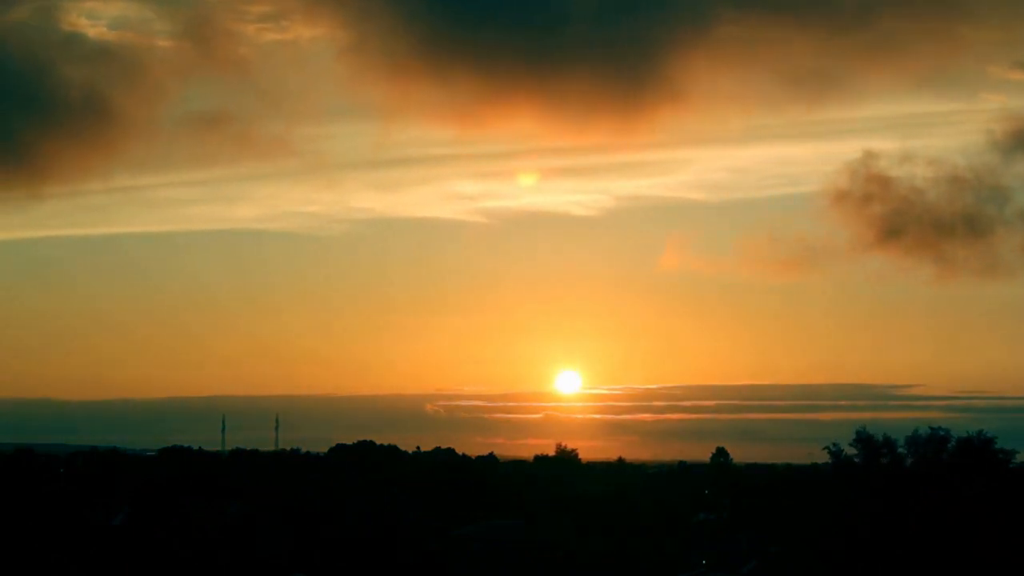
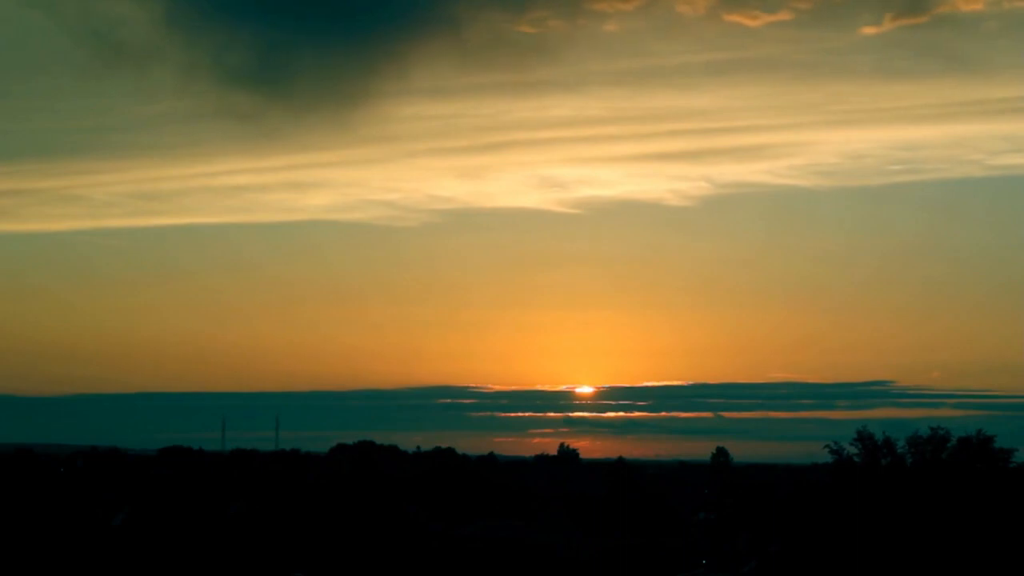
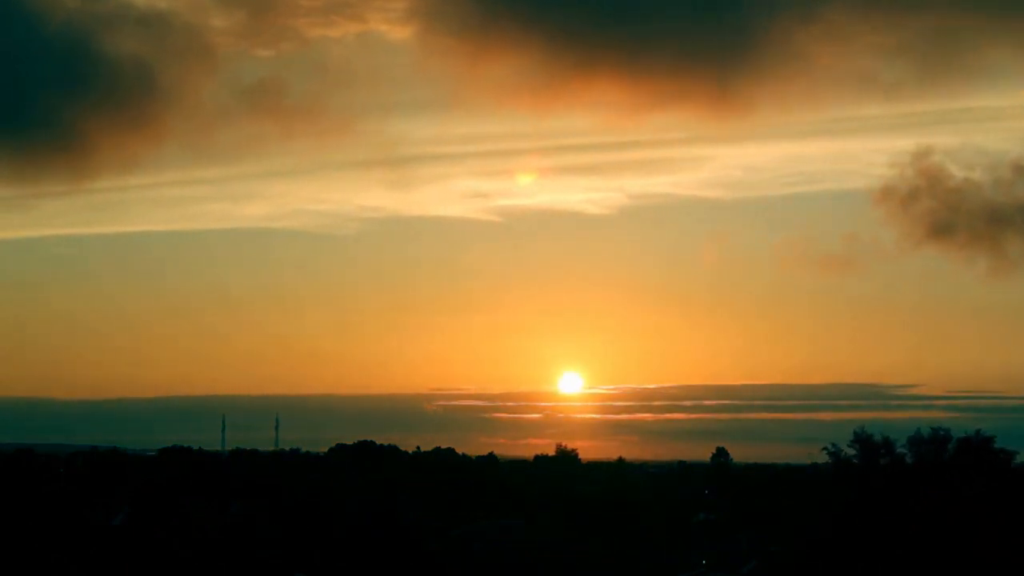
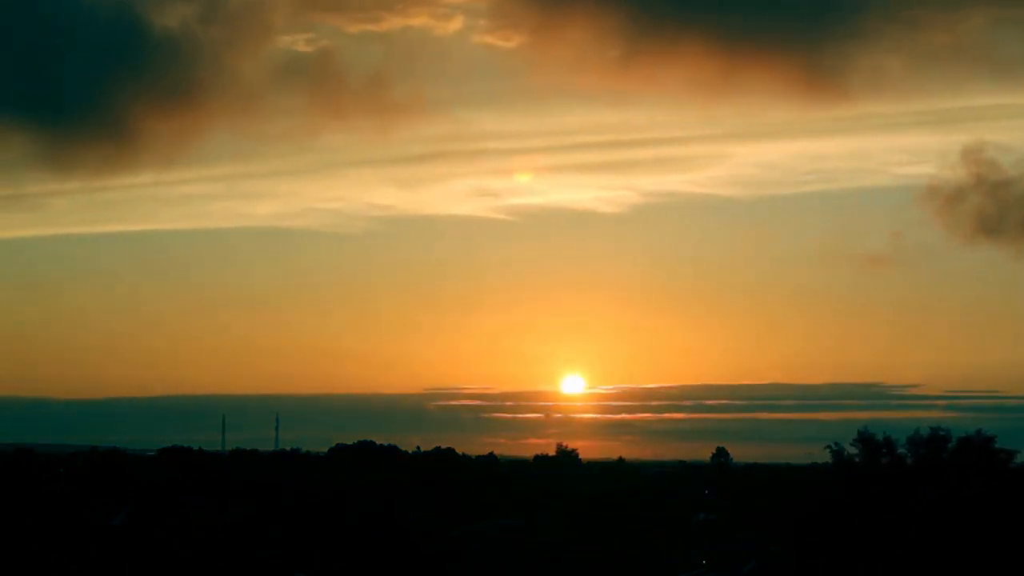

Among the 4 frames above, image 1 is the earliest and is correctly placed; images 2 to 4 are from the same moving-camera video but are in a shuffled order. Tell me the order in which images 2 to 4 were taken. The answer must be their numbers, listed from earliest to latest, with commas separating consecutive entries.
3, 4, 2
